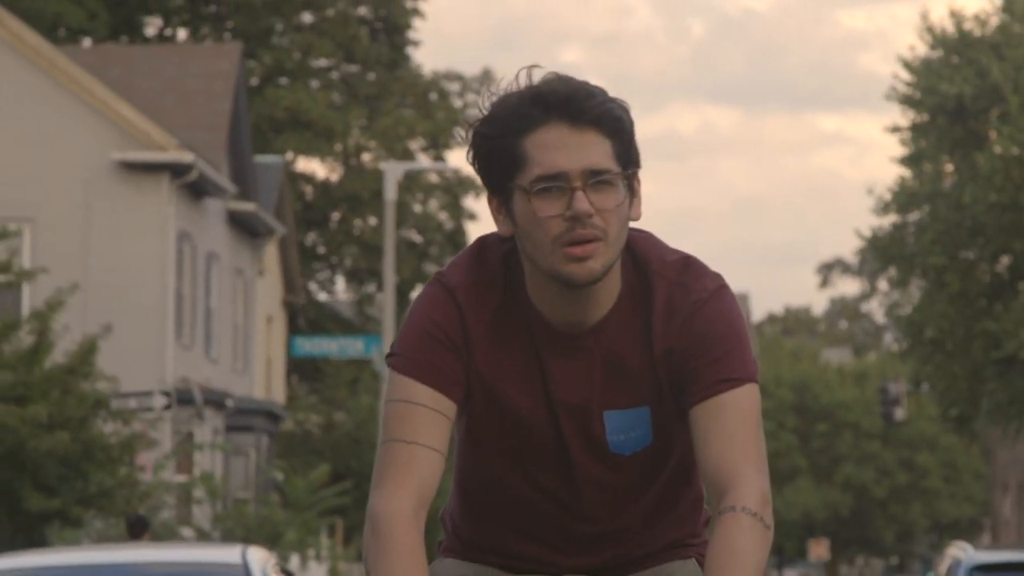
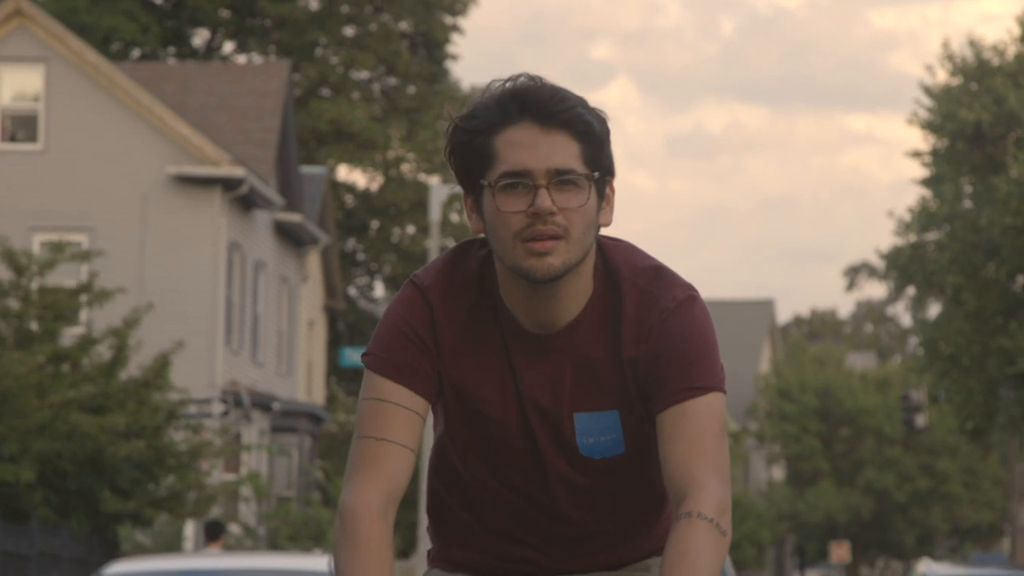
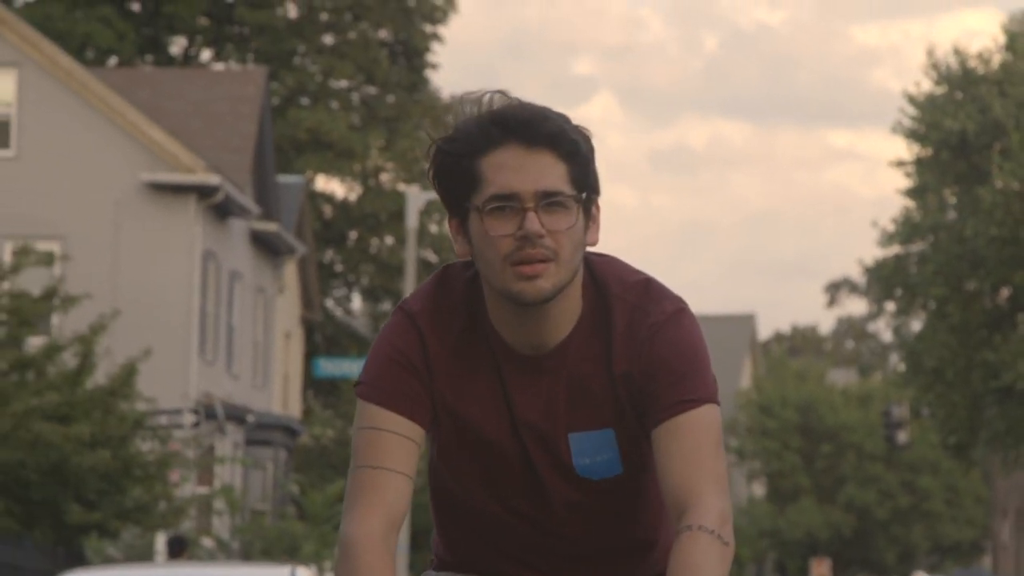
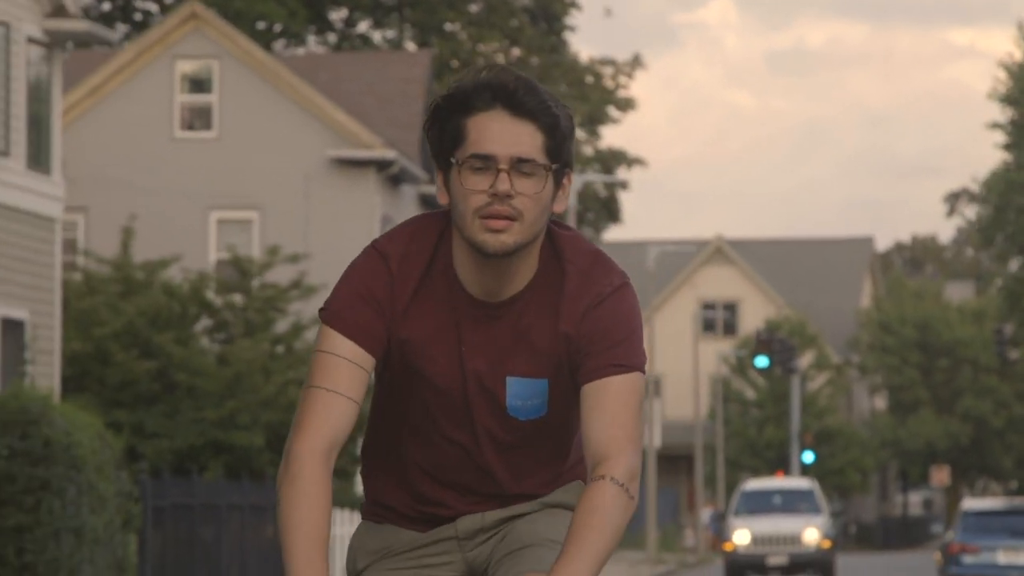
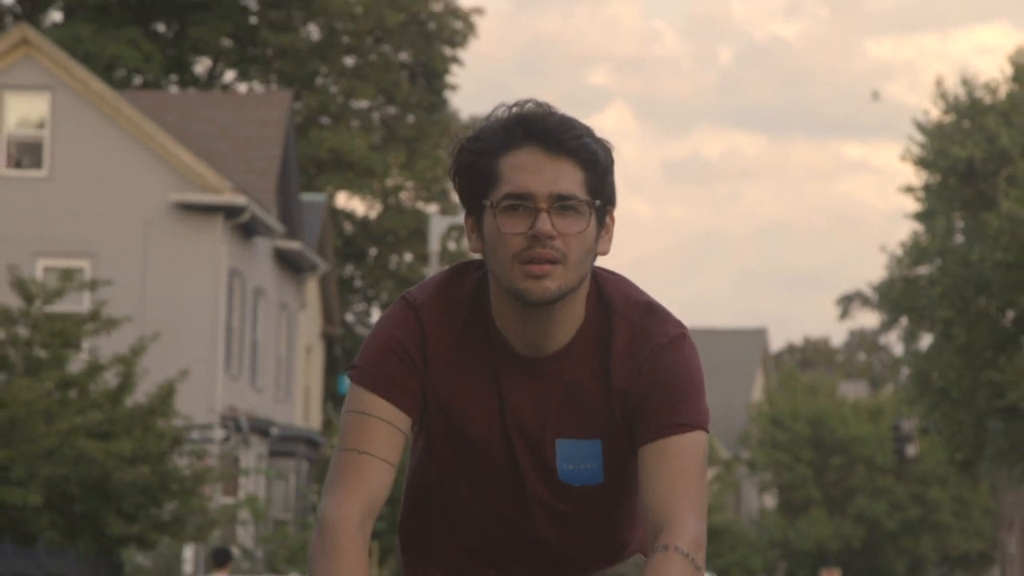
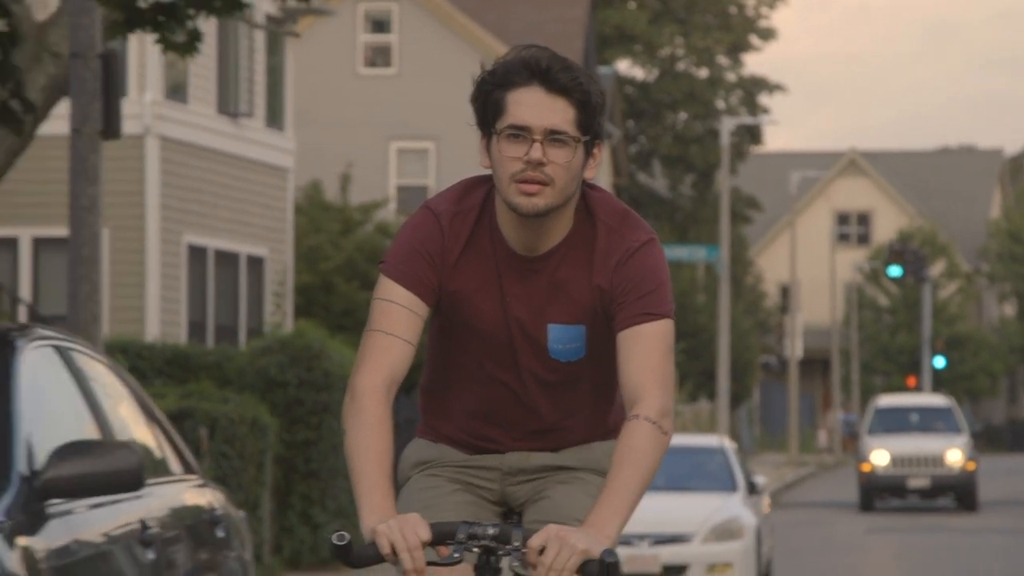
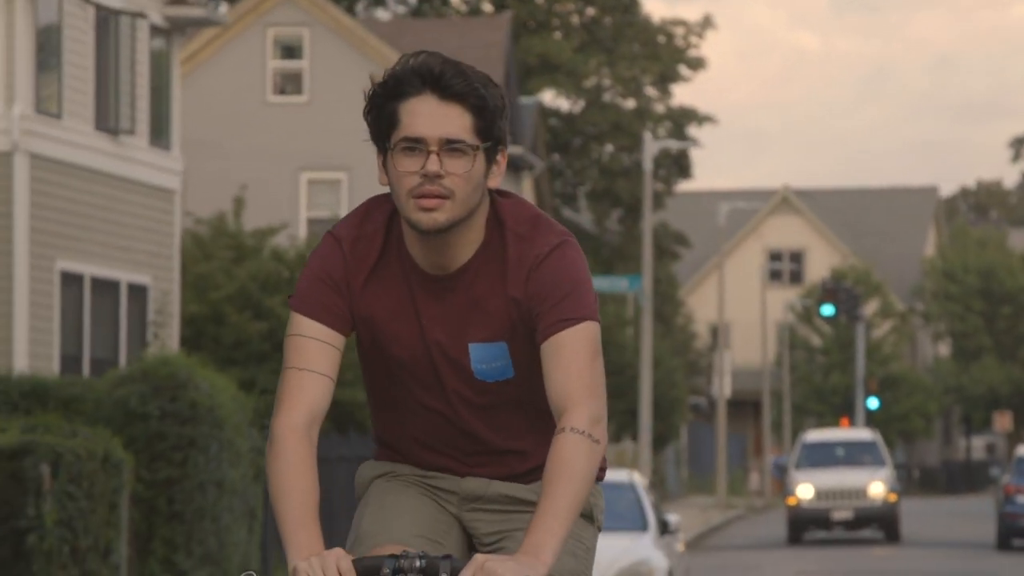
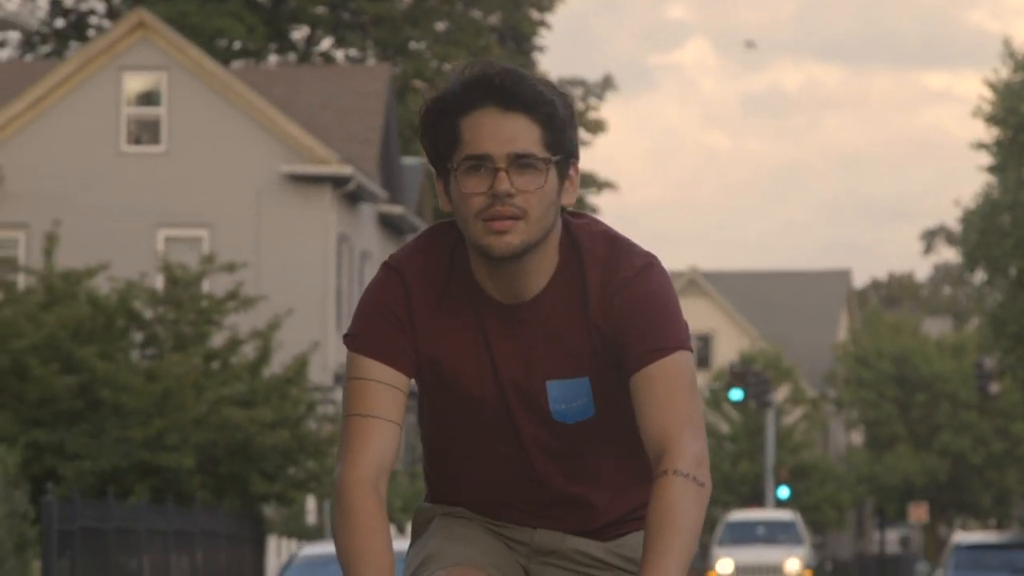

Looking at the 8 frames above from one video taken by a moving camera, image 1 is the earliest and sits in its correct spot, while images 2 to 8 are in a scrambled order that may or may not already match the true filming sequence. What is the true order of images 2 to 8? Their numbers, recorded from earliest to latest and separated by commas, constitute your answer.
3, 2, 5, 8, 4, 7, 6
